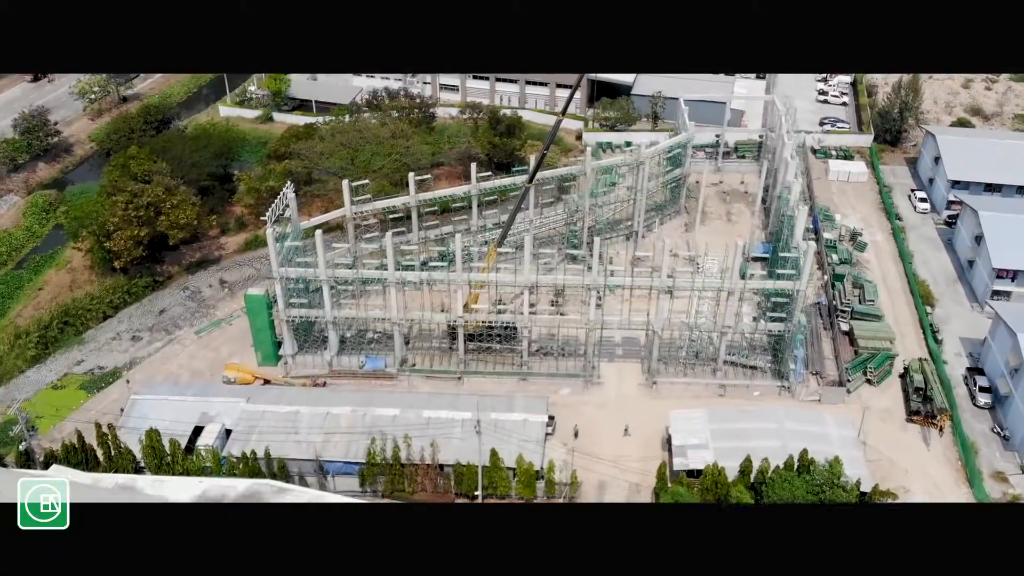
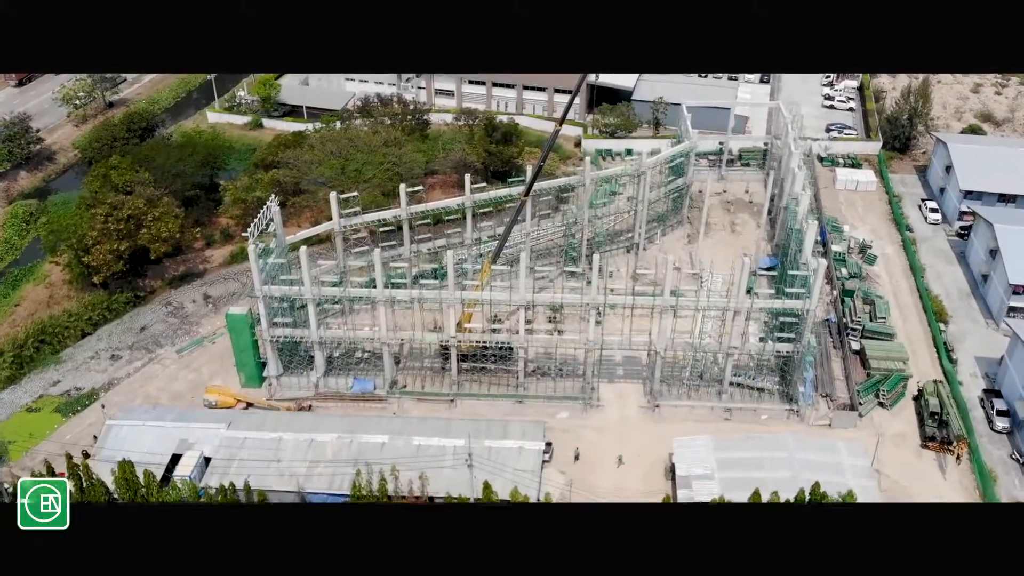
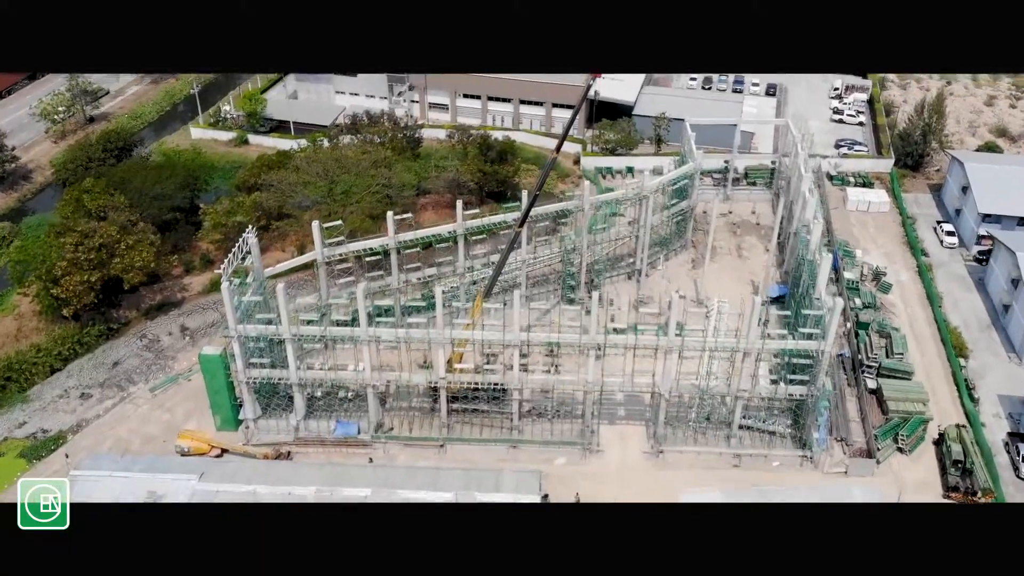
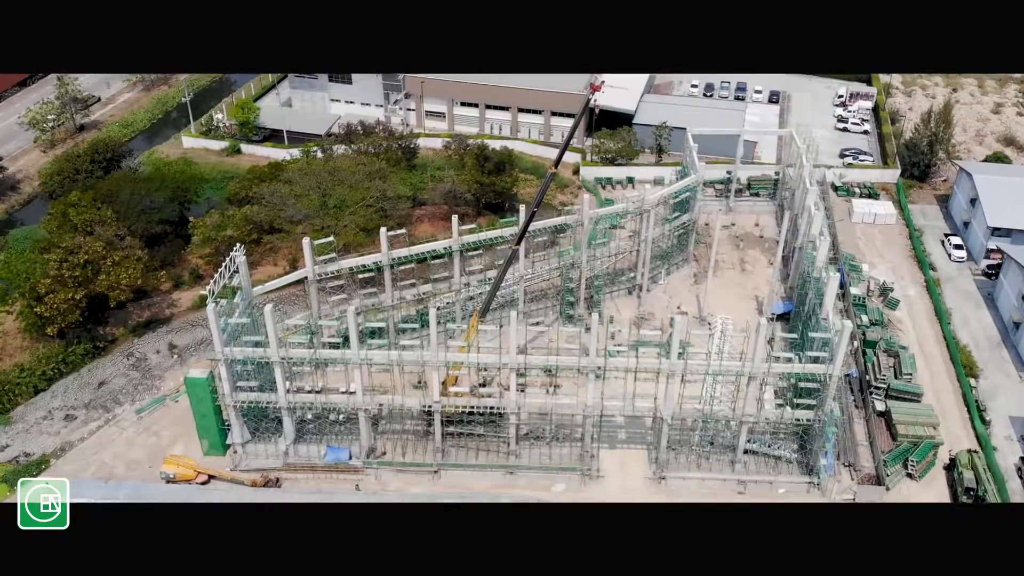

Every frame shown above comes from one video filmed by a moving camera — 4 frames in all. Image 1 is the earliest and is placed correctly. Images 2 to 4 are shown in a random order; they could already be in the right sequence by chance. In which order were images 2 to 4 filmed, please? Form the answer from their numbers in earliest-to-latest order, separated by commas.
2, 3, 4
